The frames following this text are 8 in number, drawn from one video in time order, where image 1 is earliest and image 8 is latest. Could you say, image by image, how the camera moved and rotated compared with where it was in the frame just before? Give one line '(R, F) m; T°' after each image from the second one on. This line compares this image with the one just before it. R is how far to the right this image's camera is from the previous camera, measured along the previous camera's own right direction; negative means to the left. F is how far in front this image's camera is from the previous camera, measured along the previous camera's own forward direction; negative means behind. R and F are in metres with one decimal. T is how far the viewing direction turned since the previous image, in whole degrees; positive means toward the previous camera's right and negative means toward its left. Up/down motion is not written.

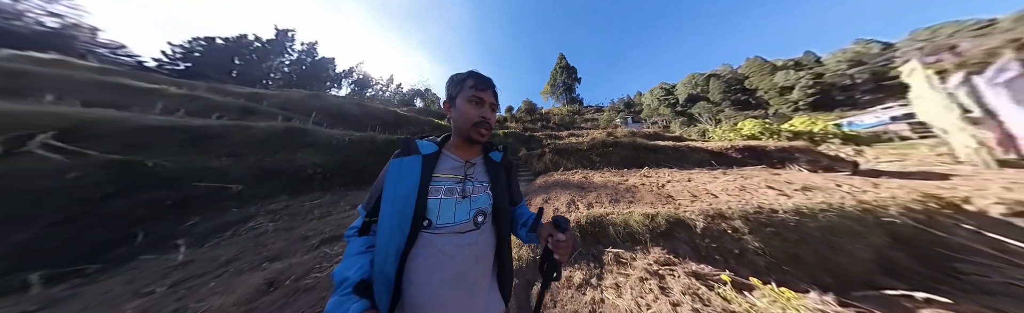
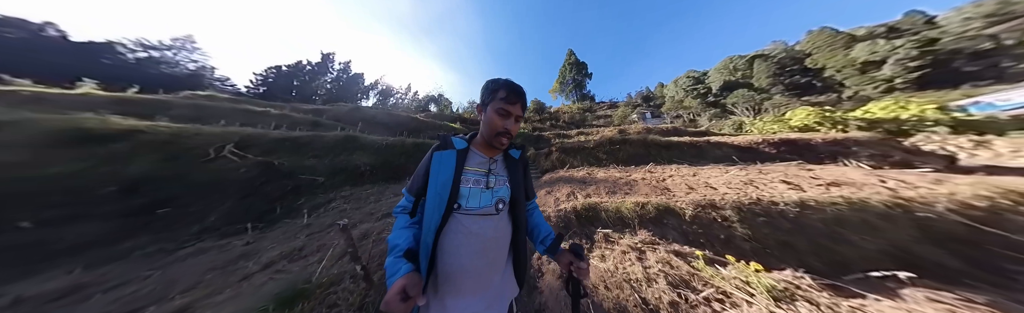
(+0.1, -0.5) m; -4°
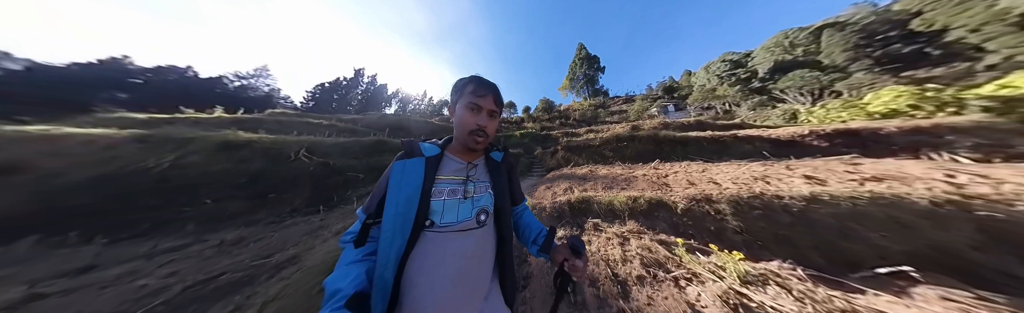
(+0.3, -0.4) m; -5°
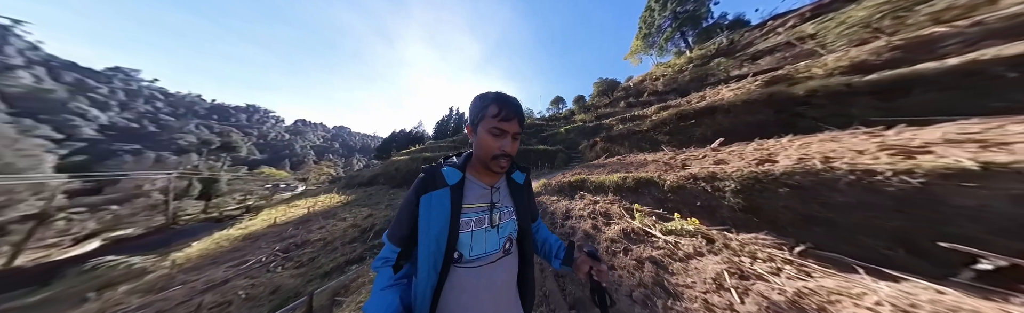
(+1.7, -1.5) m; -27°
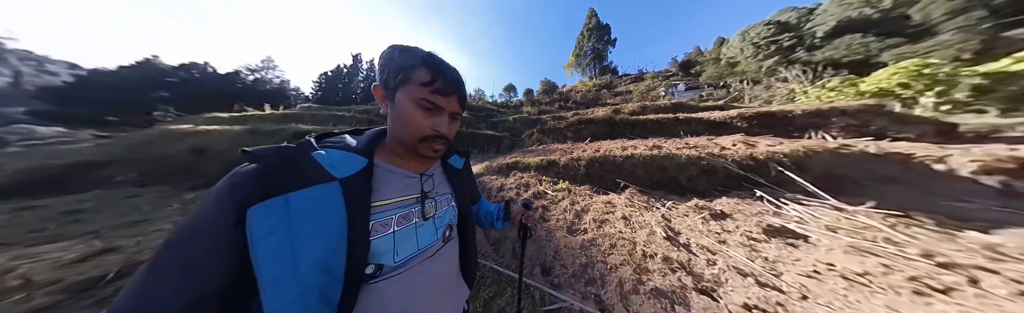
(-0.1, -0.4) m; +27°
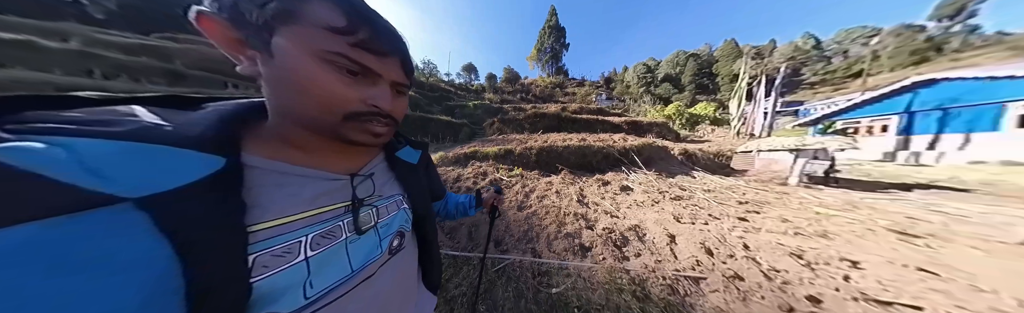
(0.0, -0.1) m; +18°
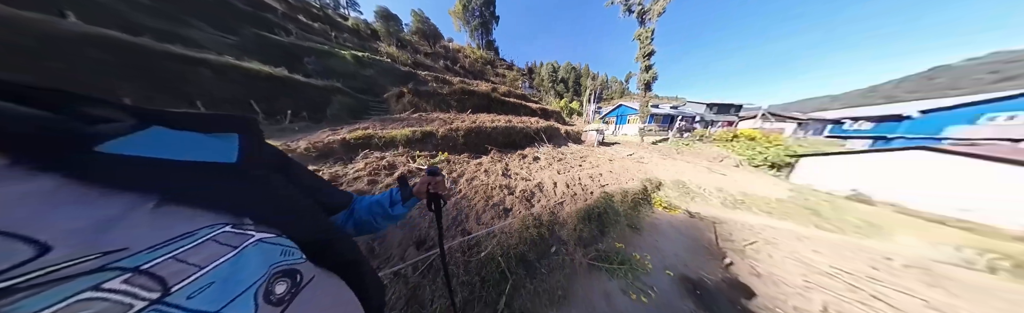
(0.0, -0.1) m; +29°
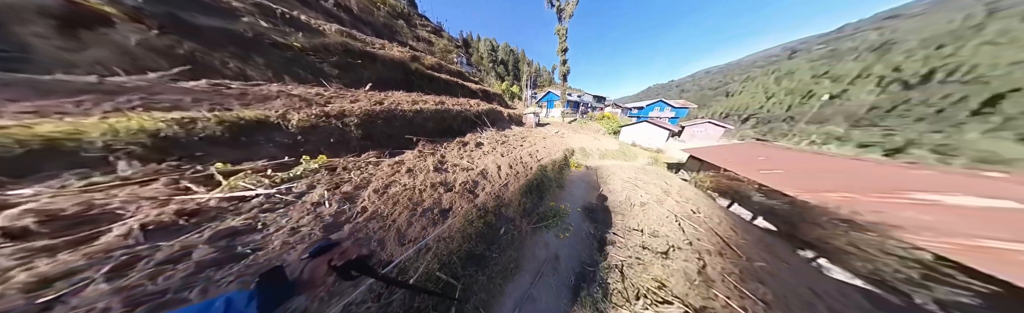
(0.0, +0.1) m; +22°
